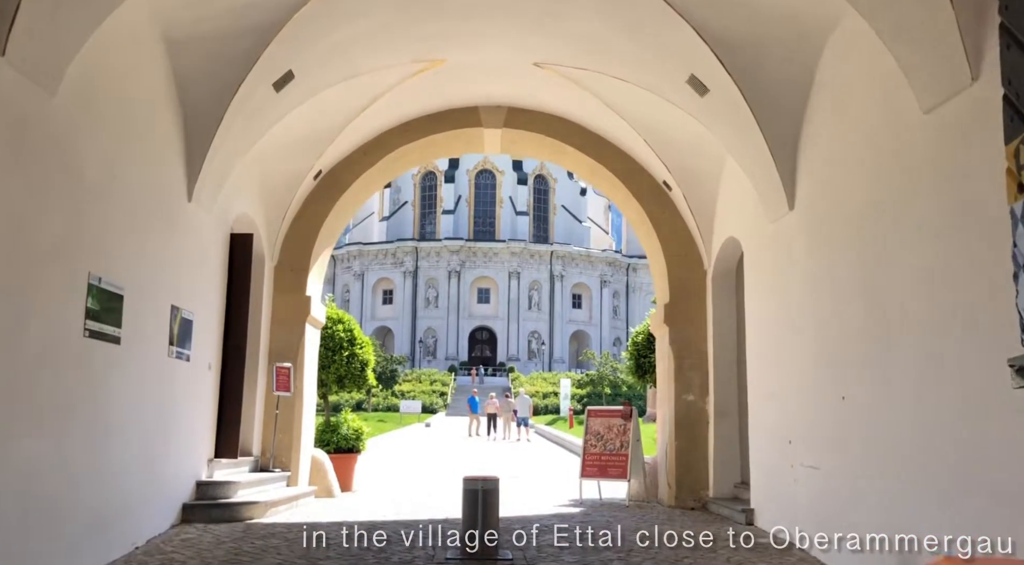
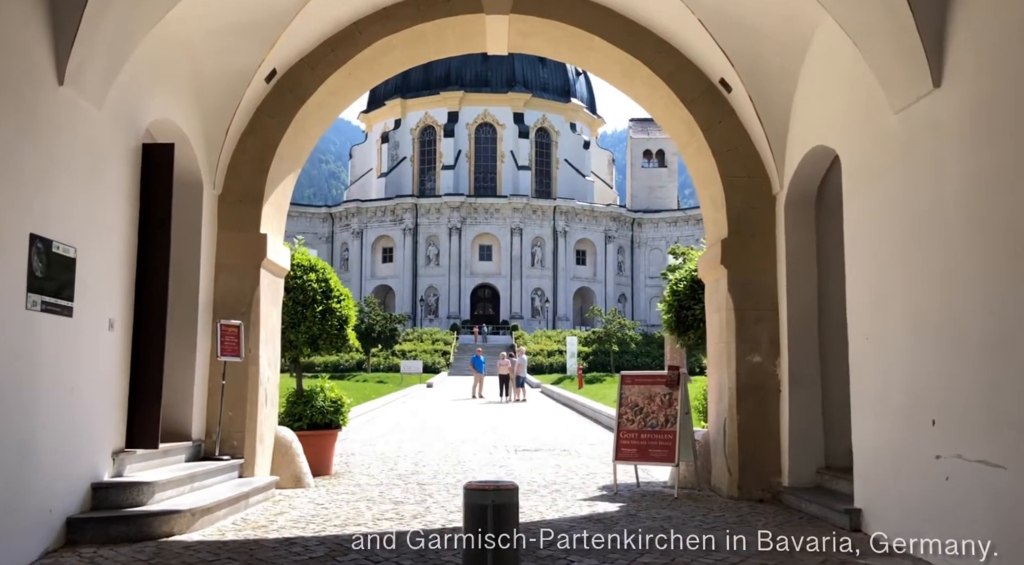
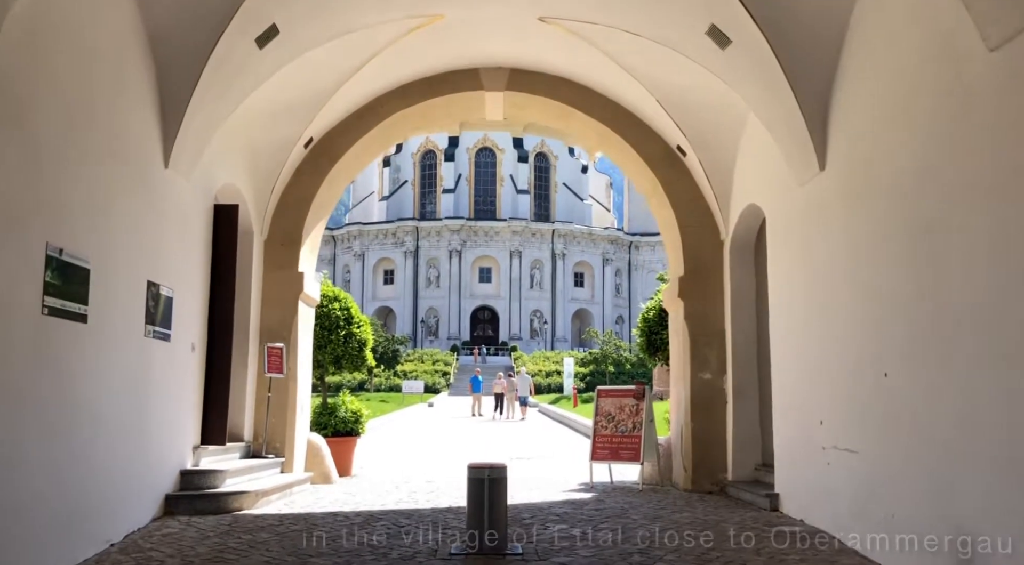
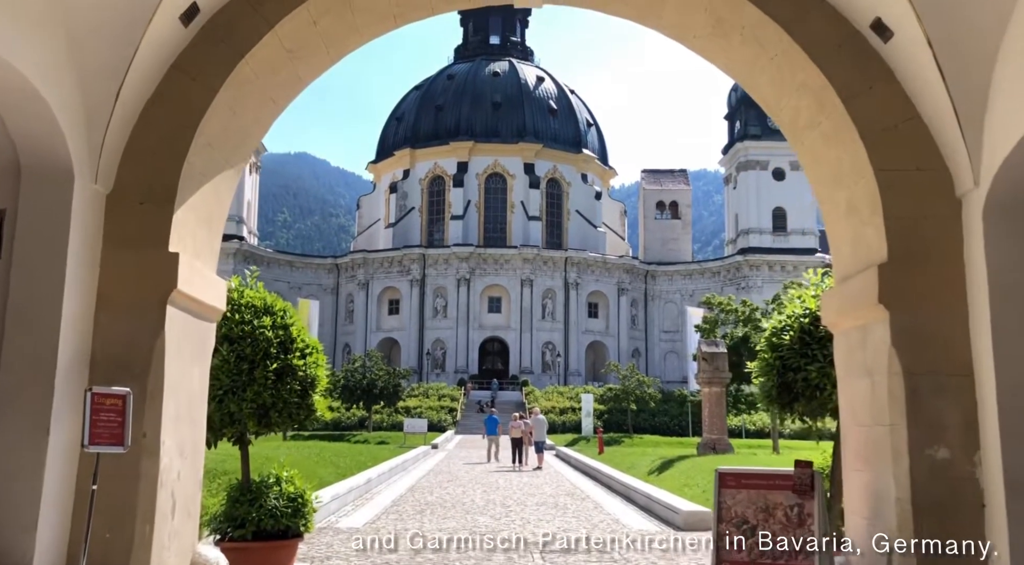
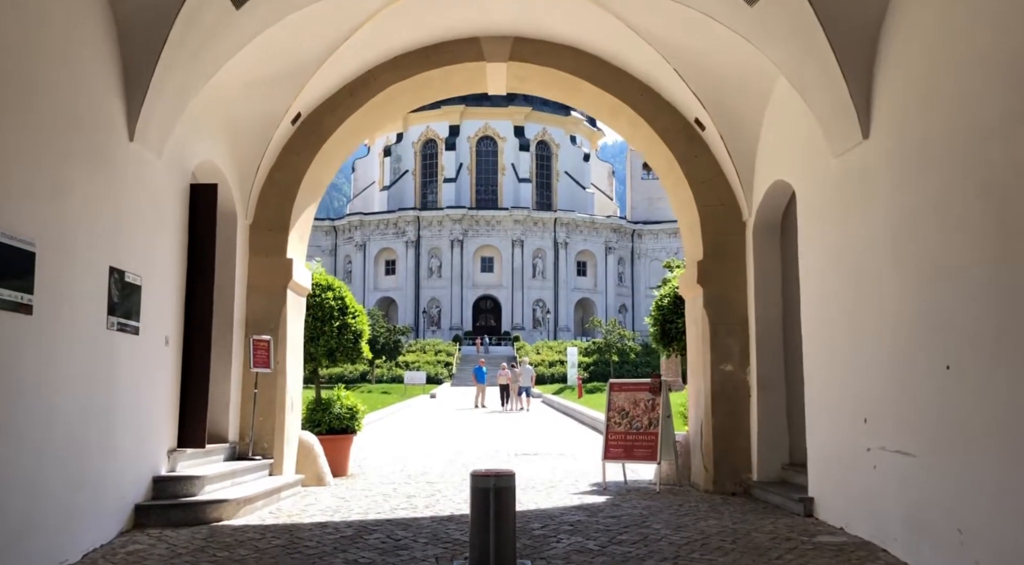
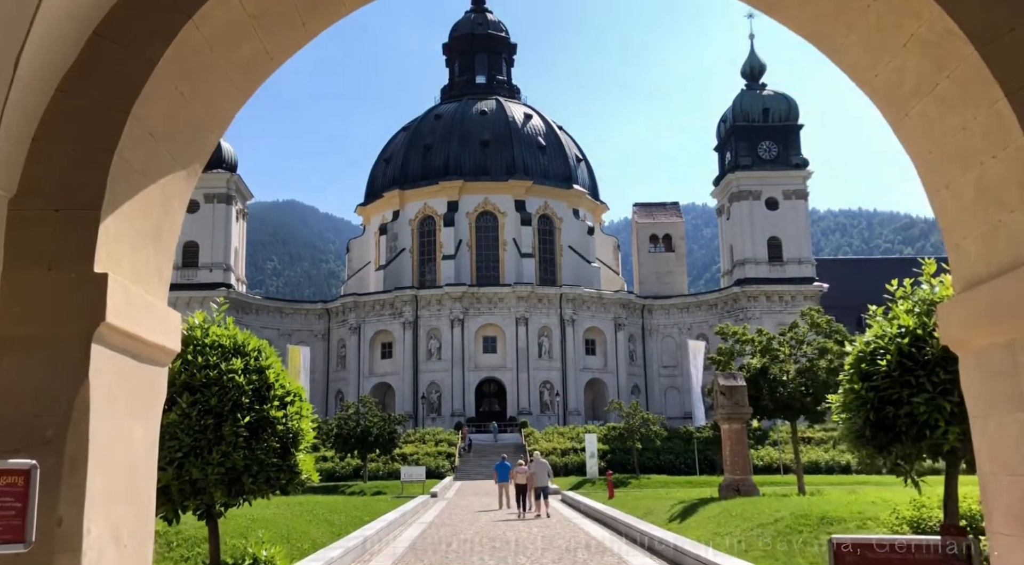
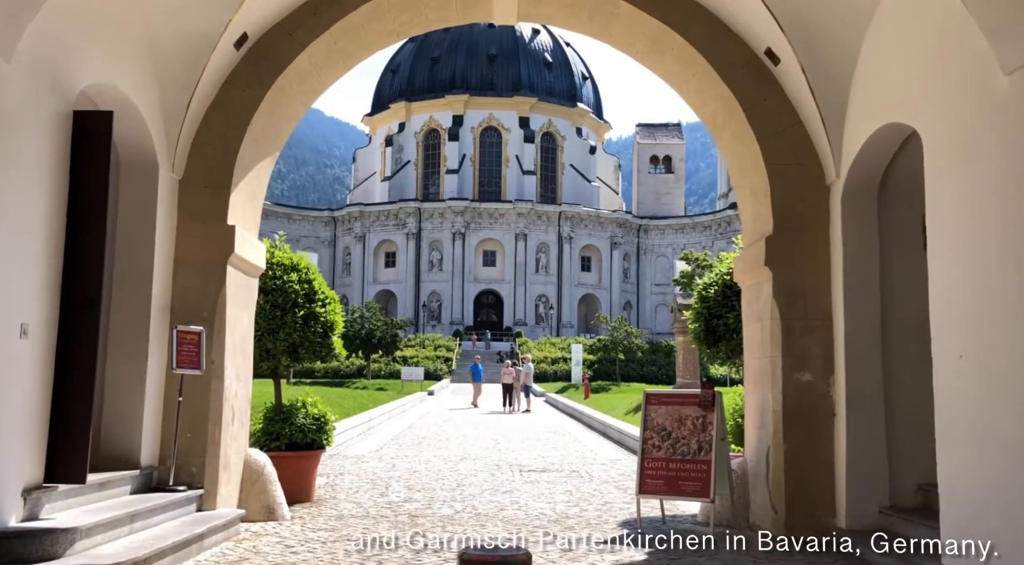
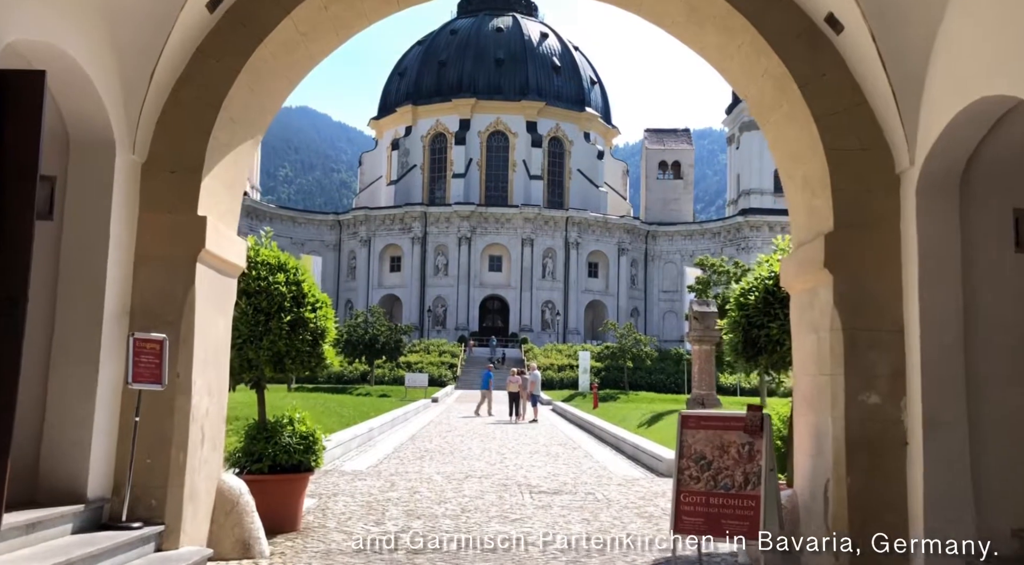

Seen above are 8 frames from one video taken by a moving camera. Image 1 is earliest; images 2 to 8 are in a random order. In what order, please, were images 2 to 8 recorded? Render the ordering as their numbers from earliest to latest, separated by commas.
3, 5, 2, 7, 8, 4, 6
